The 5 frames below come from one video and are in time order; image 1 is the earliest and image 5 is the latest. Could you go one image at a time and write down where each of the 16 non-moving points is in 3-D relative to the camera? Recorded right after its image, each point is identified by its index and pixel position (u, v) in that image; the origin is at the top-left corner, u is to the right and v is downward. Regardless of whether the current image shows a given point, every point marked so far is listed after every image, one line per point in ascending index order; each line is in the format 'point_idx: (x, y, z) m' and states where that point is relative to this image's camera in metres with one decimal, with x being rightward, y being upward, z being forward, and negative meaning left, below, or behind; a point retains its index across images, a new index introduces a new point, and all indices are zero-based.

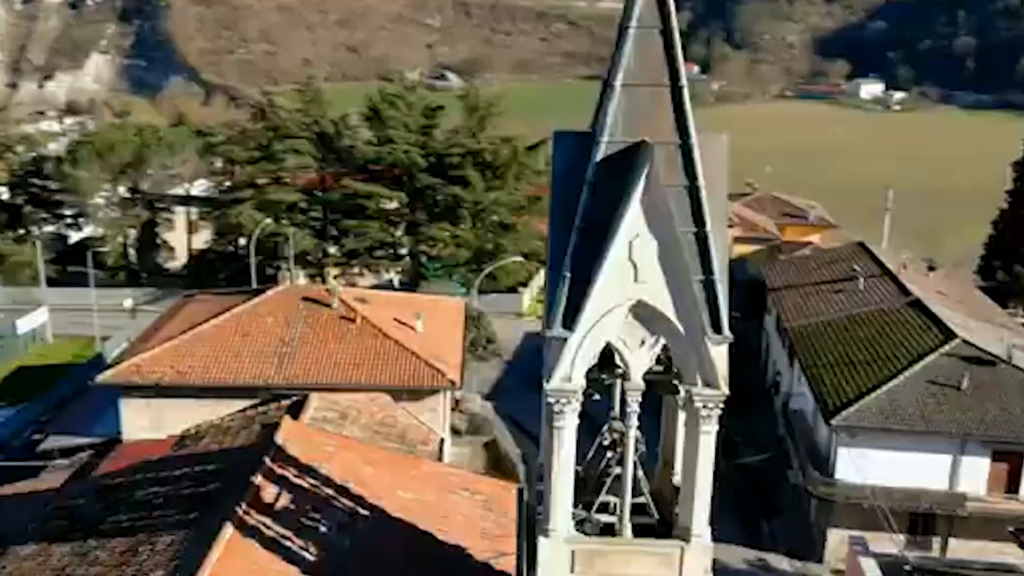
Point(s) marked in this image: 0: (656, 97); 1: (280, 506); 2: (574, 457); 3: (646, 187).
0: (+1.1, +1.4, +7.0) m
1: (-2.1, -2.0, +9.2) m
2: (+0.4, -1.3, +7.5) m
3: (+1.0, +0.7, +6.9) m
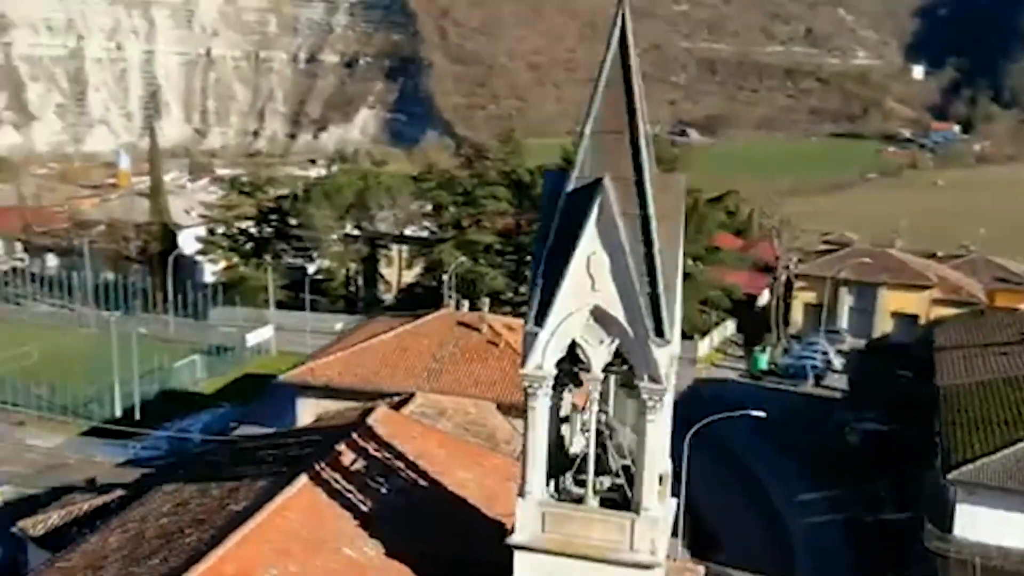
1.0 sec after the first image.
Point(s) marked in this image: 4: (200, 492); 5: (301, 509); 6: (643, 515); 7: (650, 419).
0: (+1.0, +1.3, +8.7) m
1: (-1.8, -2.1, +11.3) m
2: (+0.3, -1.4, +9.1) m
3: (+0.8, +0.6, +8.6) m
4: (-3.7, -2.4, +11.8) m
5: (-2.0, -2.3, +10.1) m
6: (+1.2, -2.1, +9.0) m
7: (+1.2, -1.2, +8.9) m
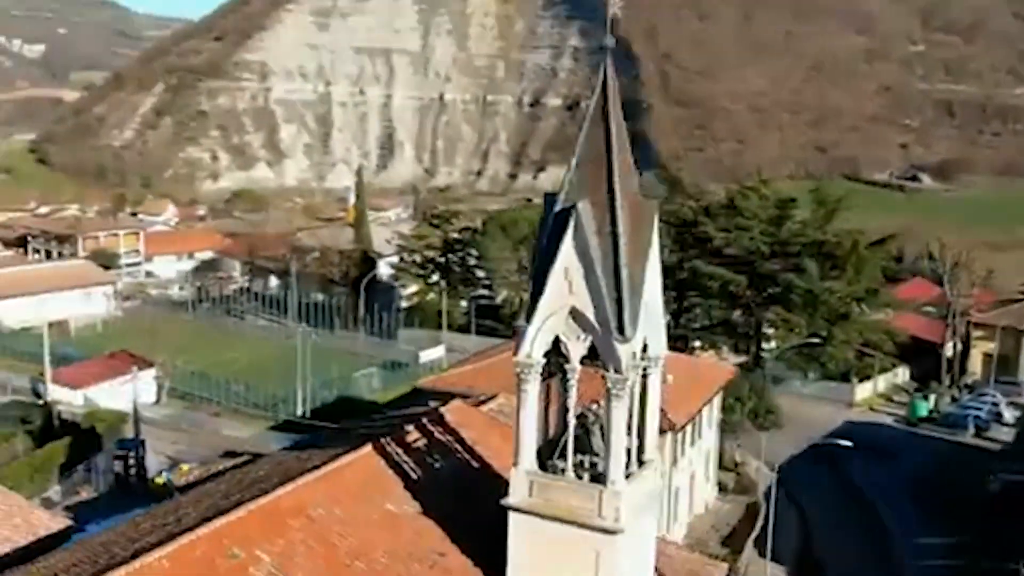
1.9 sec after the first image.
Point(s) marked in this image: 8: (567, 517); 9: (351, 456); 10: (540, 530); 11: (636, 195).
0: (+0.9, +1.2, +10.4) m
1: (-1.3, -2.2, +13.5) m
2: (+0.2, -1.4, +11.0) m
3: (+0.7, +0.6, +10.3) m
4: (-3.1, -2.4, +14.4) m
5: (-1.8, -2.3, +12.3) m
6: (+1.0, -2.1, +10.6) m
7: (+1.1, -1.2, +10.5) m
8: (+0.6, -2.5, +10.7) m
9: (-2.0, -2.2, +12.5) m
10: (+0.3, -2.7, +10.9) m
11: (+1.3, +1.0, +10.6) m
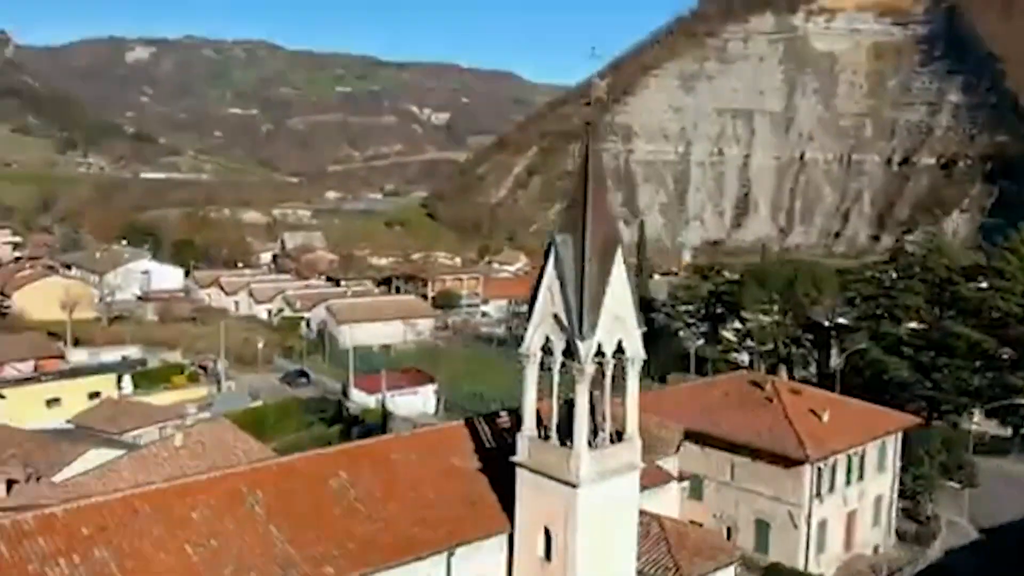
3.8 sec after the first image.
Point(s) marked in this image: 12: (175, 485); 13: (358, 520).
0: (+0.9, +1.1, +14.0) m
1: (-0.3, -2.4, +17.6) m
2: (+0.3, -1.6, +14.7) m
3: (+0.6, +0.5, +14.0) m
4: (-1.7, -2.7, +19.0) m
5: (-1.2, -2.4, +16.7) m
6: (+0.9, -2.3, +14.0) m
7: (+1.0, -1.4, +13.9) m
8: (+0.5, -2.7, +14.3) m
9: (-1.2, -2.3, +16.9) m
10: (+0.3, -2.8, +14.5) m
11: (+1.4, +0.8, +14.0) m
12: (-4.7, -2.8, +13.9) m
13: (-2.3, -3.4, +14.5) m
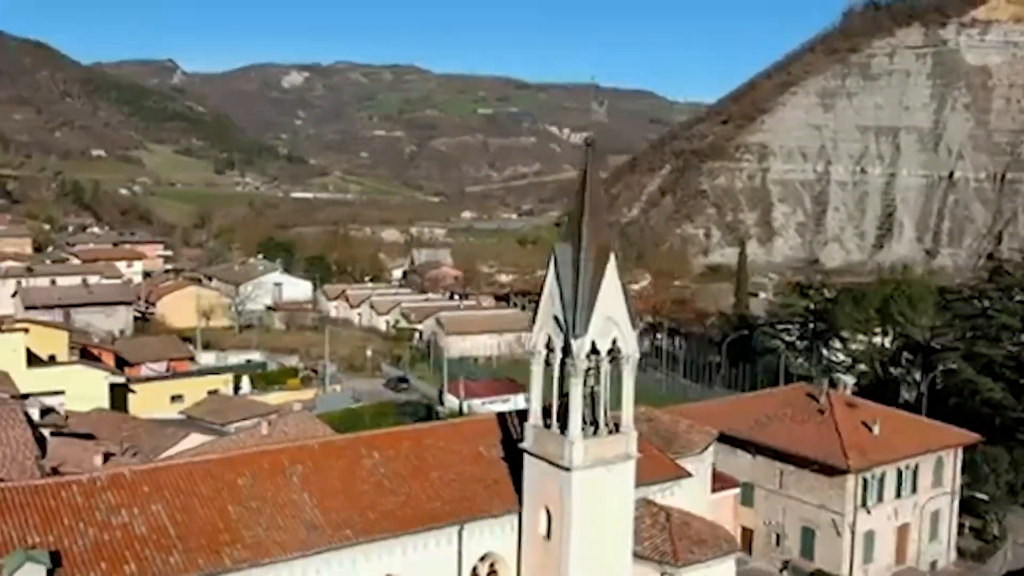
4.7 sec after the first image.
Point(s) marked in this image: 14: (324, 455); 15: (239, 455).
0: (+1.0, +1.0, +15.6) m
1: (+0.3, -2.5, +19.2) m
2: (+0.4, -1.6, +16.3) m
3: (+0.7, +0.4, +15.6) m
4: (-0.9, -2.8, +20.9) m
5: (-0.8, -2.5, +18.4) m
6: (+0.9, -2.4, +15.5) m
7: (+1.0, -1.5, +15.5) m
8: (+0.6, -2.7, +15.8) m
9: (-0.8, -2.4, +18.7) m
10: (+0.4, -2.9, +16.1) m
11: (+1.4, +0.7, +15.5) m
12: (-4.7, -2.8, +16.2) m
13: (-2.2, -3.4, +16.4) m
14: (-3.2, -2.8, +16.8) m
15: (-4.5, -2.8, +16.3) m
